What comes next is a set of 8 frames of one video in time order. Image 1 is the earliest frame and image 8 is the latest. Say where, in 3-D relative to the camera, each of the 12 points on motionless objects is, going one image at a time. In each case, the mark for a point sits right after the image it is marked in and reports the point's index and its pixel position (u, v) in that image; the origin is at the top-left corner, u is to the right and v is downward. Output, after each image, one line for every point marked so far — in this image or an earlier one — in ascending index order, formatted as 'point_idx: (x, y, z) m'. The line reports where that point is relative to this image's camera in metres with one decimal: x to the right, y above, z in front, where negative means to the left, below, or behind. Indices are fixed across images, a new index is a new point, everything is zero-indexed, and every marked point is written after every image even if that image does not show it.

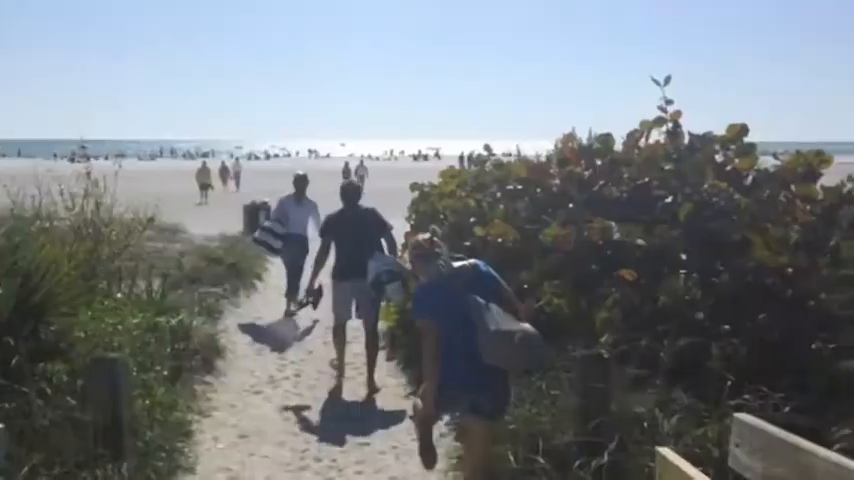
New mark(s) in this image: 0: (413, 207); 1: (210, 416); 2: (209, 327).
0: (-0.2, +0.4, +9.4) m
1: (-1.9, -1.5, +6.4) m
2: (-2.7, -1.1, +9.0) m
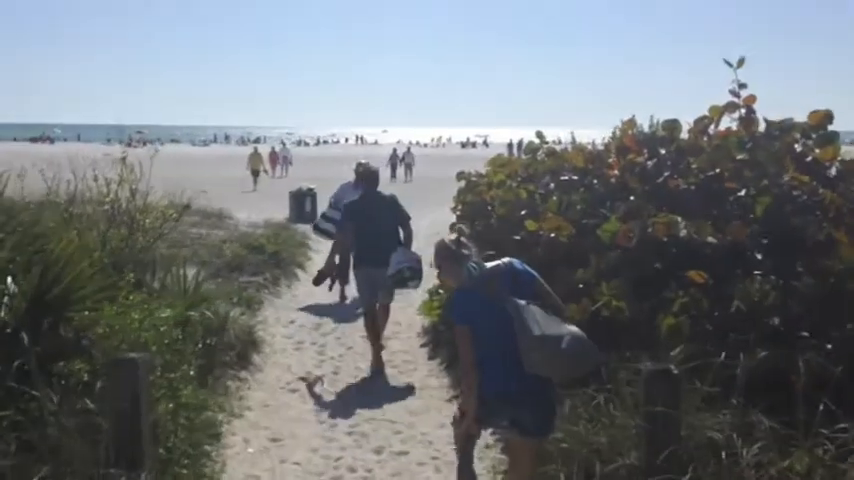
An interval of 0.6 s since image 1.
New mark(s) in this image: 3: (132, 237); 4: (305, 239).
0: (+0.4, +0.5, +9.0) m
1: (-1.5, -1.5, +6.1) m
2: (-2.1, -1.0, +8.7) m
3: (-2.8, 0.0, +6.8) m
4: (-2.5, 0.0, +15.1) m
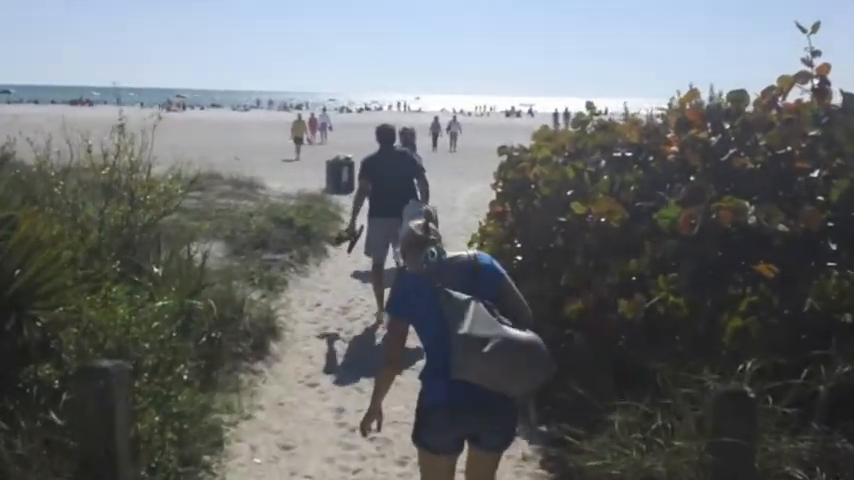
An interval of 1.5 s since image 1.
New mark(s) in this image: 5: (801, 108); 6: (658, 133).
0: (+0.8, +0.8, +8.2) m
1: (-1.3, -1.3, +5.5) m
2: (-1.8, -0.7, +8.2) m
3: (-2.5, +0.2, +6.3) m
4: (-1.8, +0.6, +14.5) m
5: (+3.0, +1.1, +5.9) m
6: (+2.0, +0.9, +6.4) m
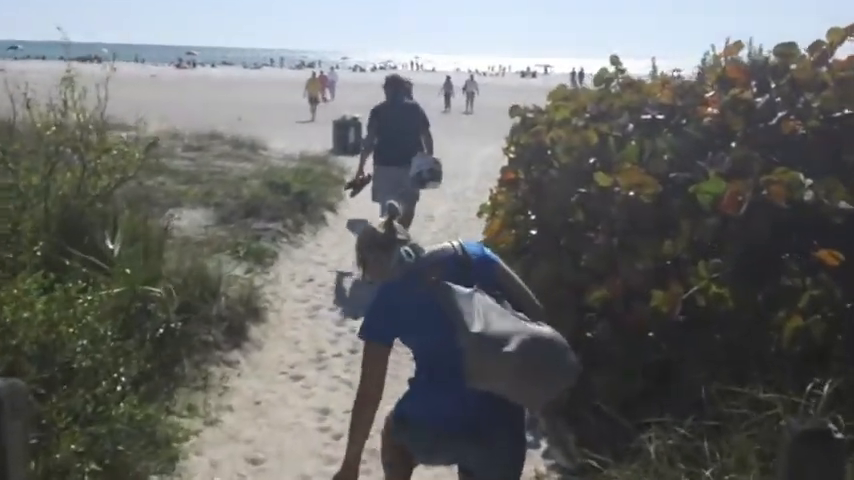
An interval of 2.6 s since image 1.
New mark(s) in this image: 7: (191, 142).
0: (+0.8, +1.0, +7.2) m
1: (-1.3, -1.2, +4.7) m
2: (-1.7, -0.4, +7.3) m
3: (-2.5, +0.4, +5.4) m
4: (-1.6, +1.2, +13.6) m
5: (+3.0, +1.2, +4.9) m
6: (+2.0, +1.1, +5.4) m
7: (-5.2, +2.1, +16.1) m
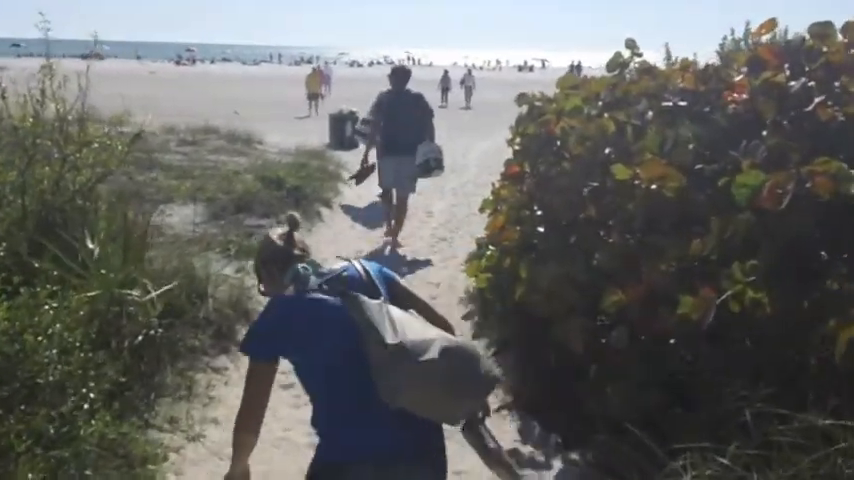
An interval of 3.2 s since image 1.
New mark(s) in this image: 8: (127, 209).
0: (+0.8, +1.1, +6.9) m
1: (-1.3, -1.2, +4.3) m
2: (-1.7, -0.4, +6.9) m
3: (-2.5, +0.4, +5.0) m
4: (-1.6, +1.3, +13.2) m
5: (+3.0, +1.2, +4.5) m
6: (+2.0, +1.1, +5.0) m
7: (-5.2, +2.2, +15.7) m
8: (-3.3, +0.3, +8.0) m
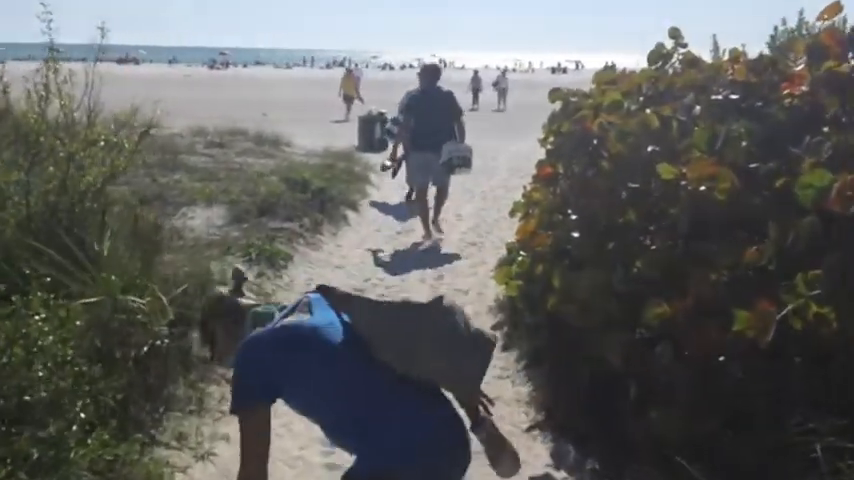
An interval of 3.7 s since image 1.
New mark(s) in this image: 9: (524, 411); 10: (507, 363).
0: (+1.1, +1.0, +6.5) m
1: (-1.2, -1.2, +4.0) m
2: (-1.5, -0.4, +6.7) m
3: (-2.4, +0.4, +4.8) m
4: (-1.1, +1.2, +12.9) m
5: (+3.2, +1.2, +4.0) m
6: (+2.2, +1.1, +4.6) m
7: (-4.6, +2.2, +15.6) m
8: (-3.0, +0.3, +7.7) m
9: (+0.7, -1.2, +5.3) m
10: (+0.6, -1.0, +5.9) m
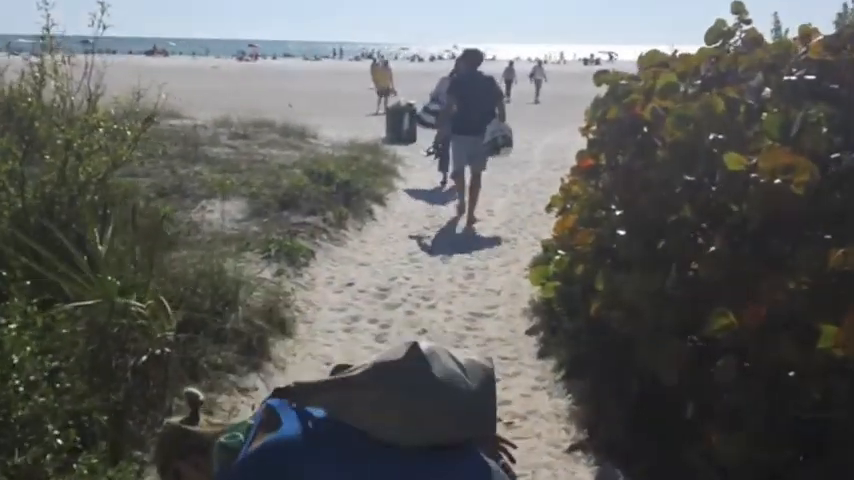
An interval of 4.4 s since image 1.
0: (+1.3, +1.0, +5.9) m
1: (-1.0, -1.2, +3.6) m
2: (-1.2, -0.4, +6.2) m
3: (-2.2, +0.4, +4.4) m
4: (-0.6, +1.3, +12.5) m
5: (+3.3, +1.2, +3.4) m
6: (+2.4, +1.1, +4.0) m
7: (-4.0, +2.3, +15.2) m
8: (-2.7, +0.4, +7.4) m
9: (+0.9, -1.2, +4.8) m
10: (+0.9, -1.0, +5.4) m
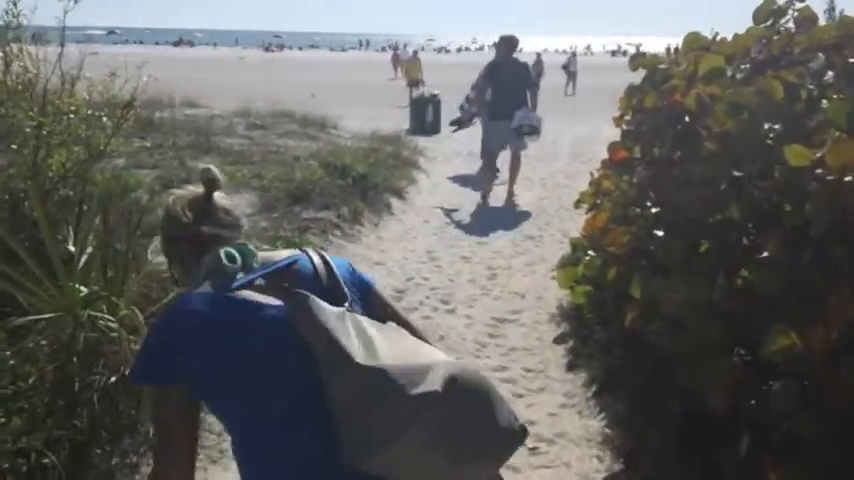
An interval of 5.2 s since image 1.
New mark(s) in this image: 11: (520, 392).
0: (+1.5, +1.0, +5.4) m
1: (-1.0, -1.2, +3.2) m
2: (-1.1, -0.3, +5.8) m
3: (-2.1, +0.4, +4.0) m
4: (-0.2, +1.4, +12.0) m
5: (+3.4, +1.1, +2.8) m
6: (+2.4, +1.0, +3.4) m
7: (-3.5, +2.4, +14.8) m
8: (-2.5, +0.4, +7.0) m
9: (+1.0, -1.2, +4.3) m
10: (+1.0, -1.0, +4.9) m
11: (+0.6, -1.0, +4.9) m
